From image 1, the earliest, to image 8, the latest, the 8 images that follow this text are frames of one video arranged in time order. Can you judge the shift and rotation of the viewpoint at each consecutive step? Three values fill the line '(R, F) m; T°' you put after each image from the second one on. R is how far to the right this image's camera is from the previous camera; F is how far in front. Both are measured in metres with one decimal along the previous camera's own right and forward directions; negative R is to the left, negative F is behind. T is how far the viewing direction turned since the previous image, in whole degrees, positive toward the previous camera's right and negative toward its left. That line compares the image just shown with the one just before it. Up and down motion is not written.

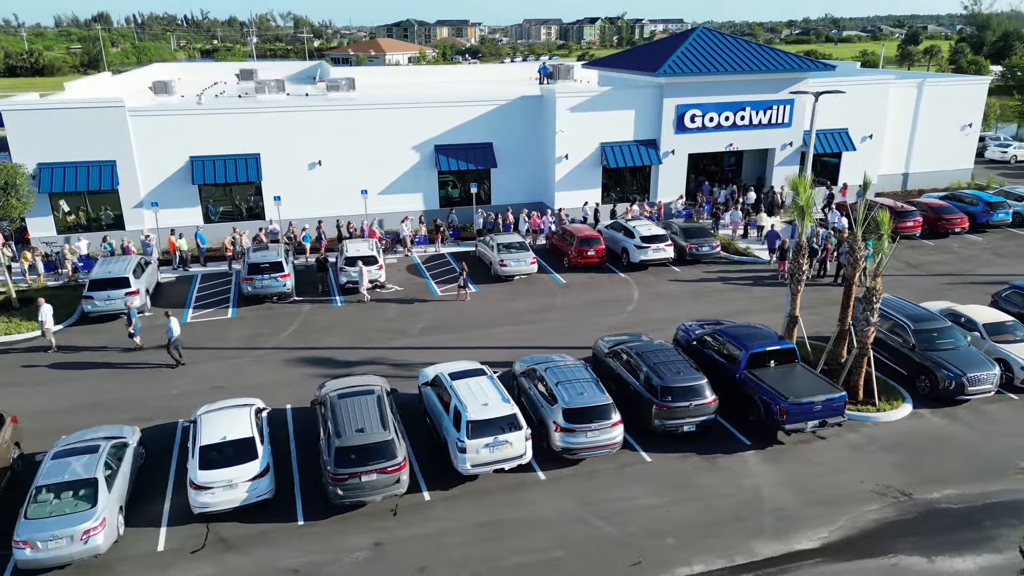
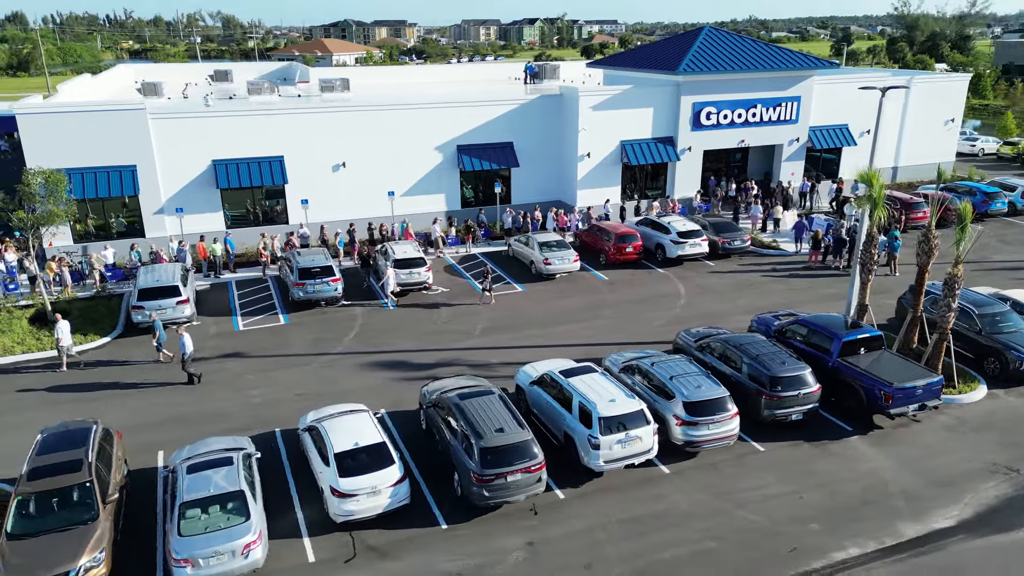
(-3.3, +0.1) m; +4°
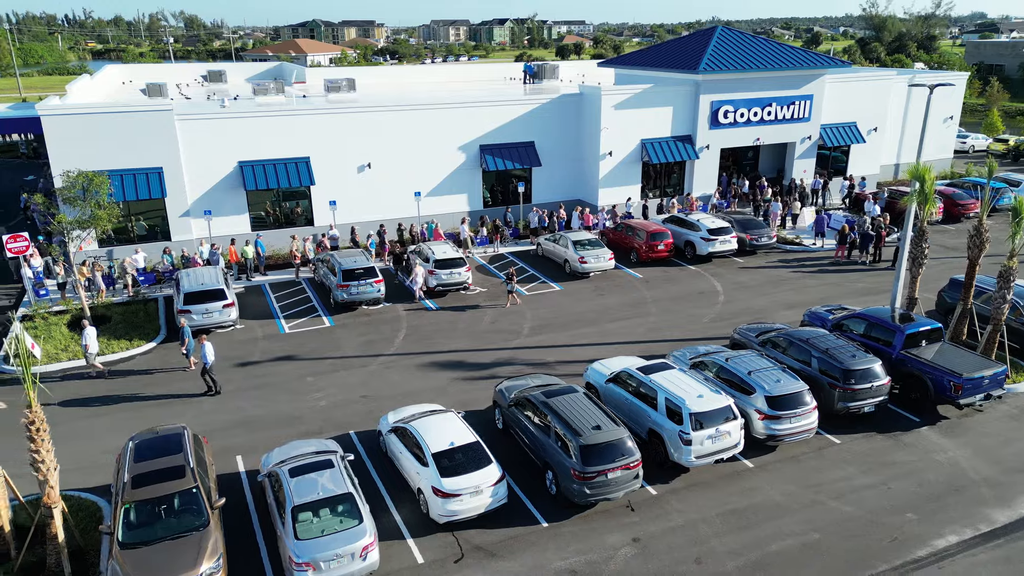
(-2.1, 0.0) m; +2°
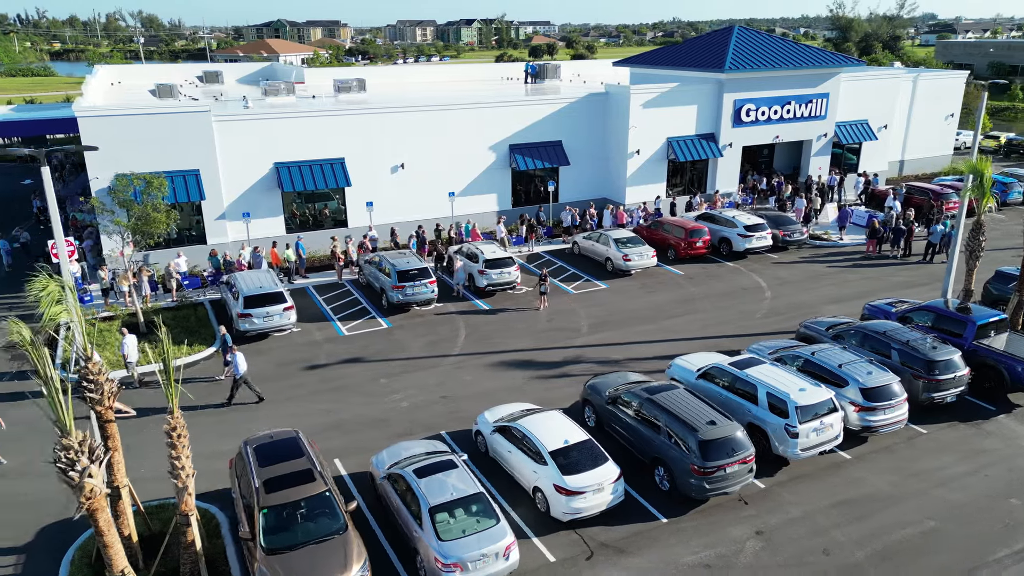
(-2.5, 0.0) m; +2°
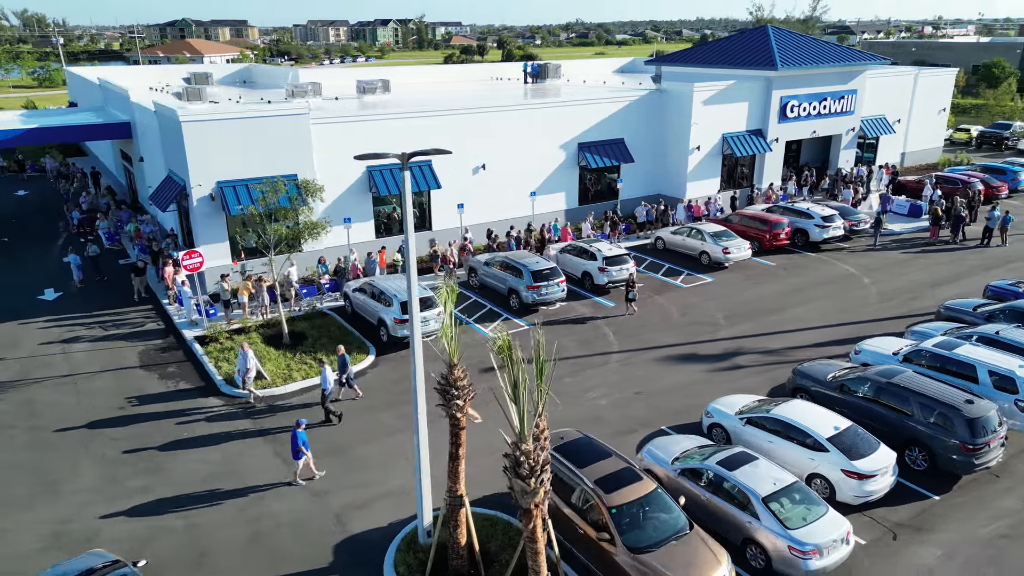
(-6.2, +0.3) m; +6°
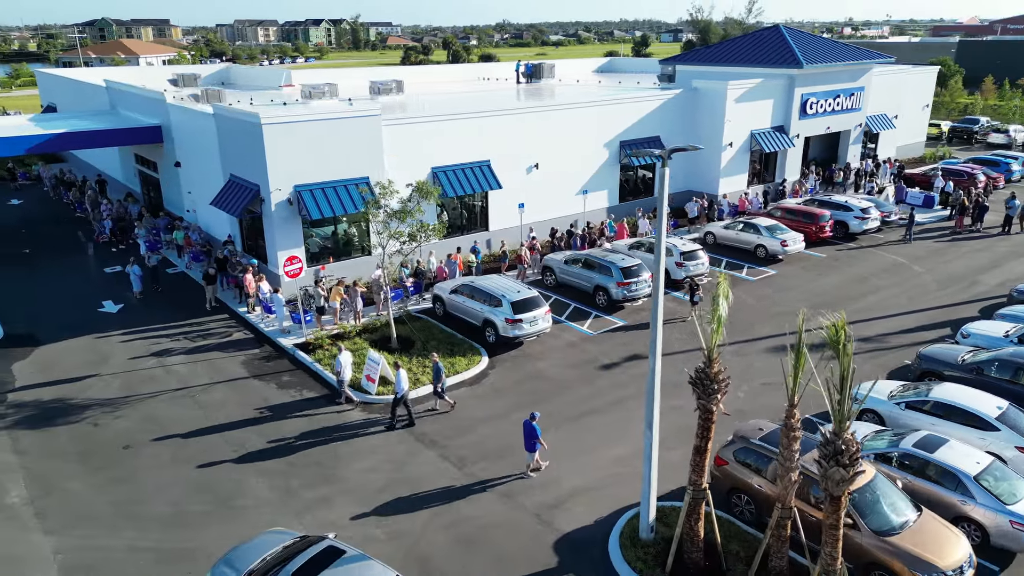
(-4.4, +0.2) m; +5°
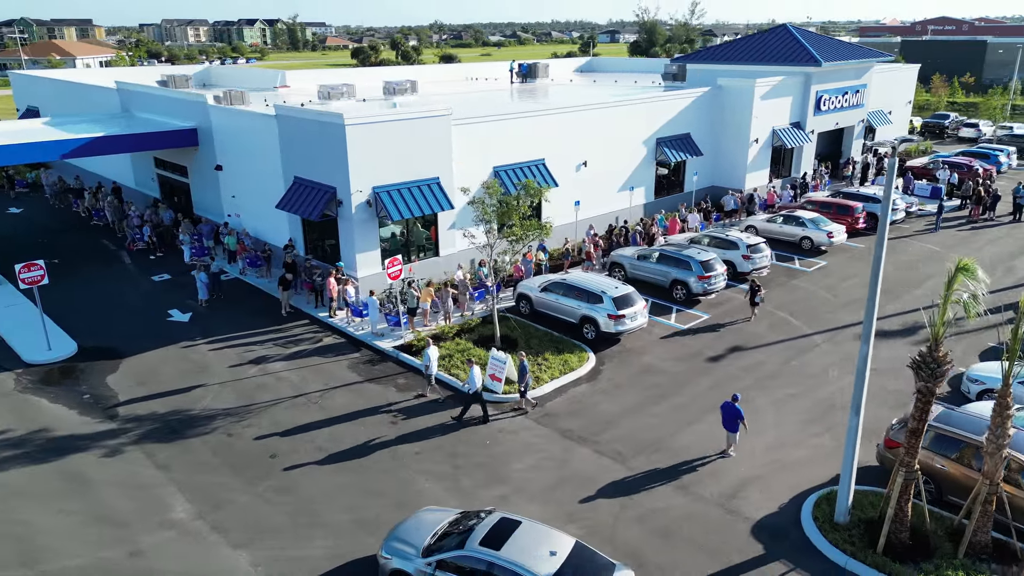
(-4.1, +0.1) m; +4°
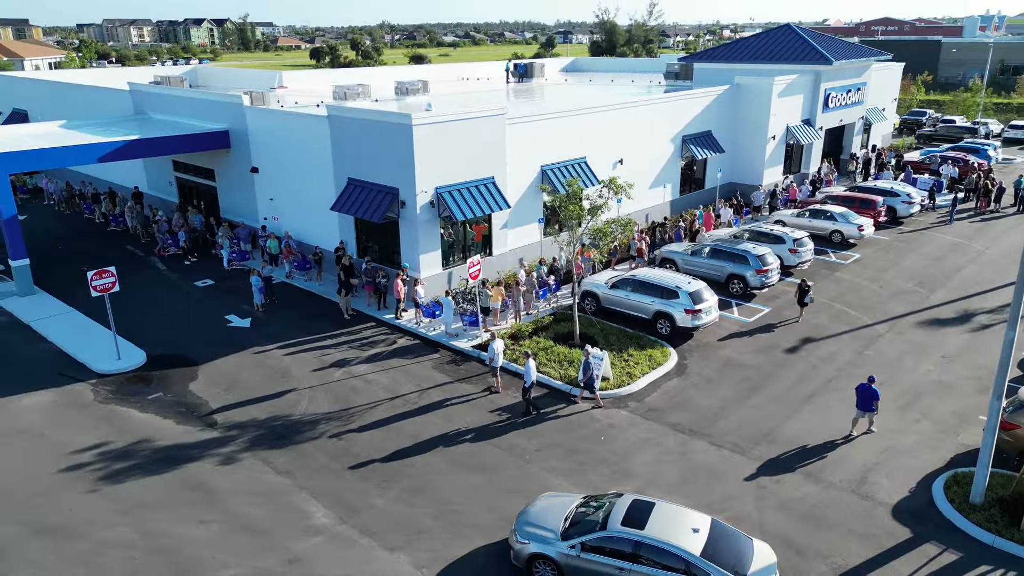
(-3.2, 0.0) m; +3°
